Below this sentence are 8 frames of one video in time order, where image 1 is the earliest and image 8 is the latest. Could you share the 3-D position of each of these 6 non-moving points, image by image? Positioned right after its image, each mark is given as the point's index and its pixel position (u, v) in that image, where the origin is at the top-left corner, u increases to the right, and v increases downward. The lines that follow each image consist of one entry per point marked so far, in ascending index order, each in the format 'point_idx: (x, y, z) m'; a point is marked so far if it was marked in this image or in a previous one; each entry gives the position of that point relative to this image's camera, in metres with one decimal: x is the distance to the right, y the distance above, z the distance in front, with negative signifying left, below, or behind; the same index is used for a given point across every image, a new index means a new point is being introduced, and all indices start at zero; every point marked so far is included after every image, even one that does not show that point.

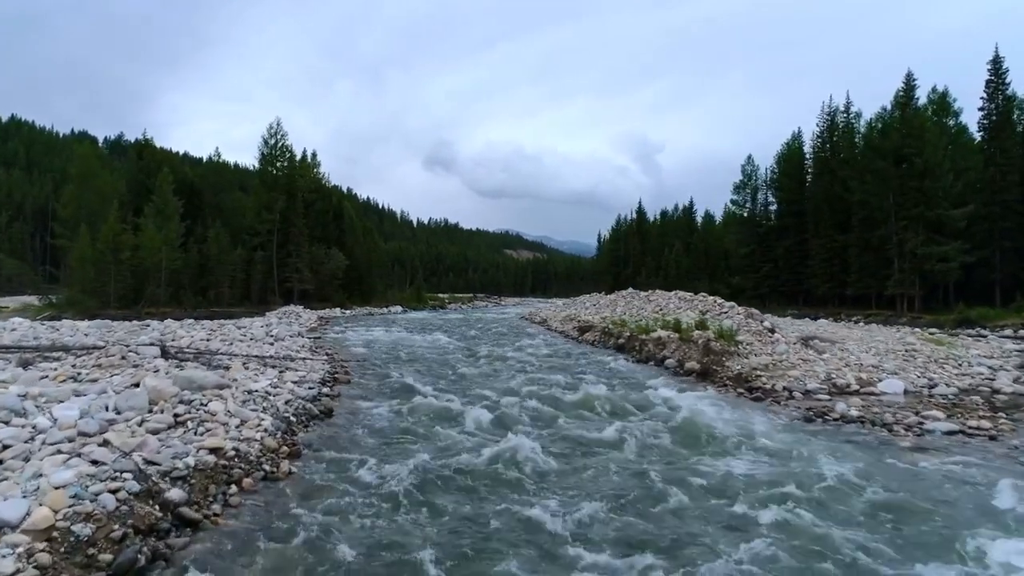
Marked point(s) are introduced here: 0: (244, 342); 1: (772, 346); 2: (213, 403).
0: (-9.2, -1.9, +19.6) m
1: (+7.1, -1.6, +15.6) m
2: (-4.3, -1.7, +8.3) m
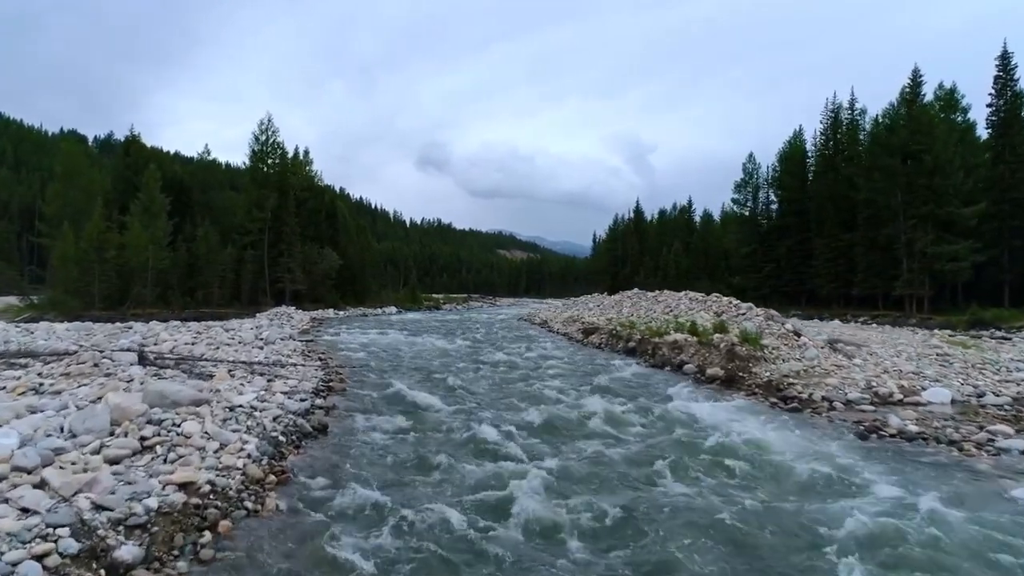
0: (-9.0, -1.9, +18.4) m
1: (+7.3, -1.6, +14.5) m
2: (-4.0, -1.7, +7.1) m
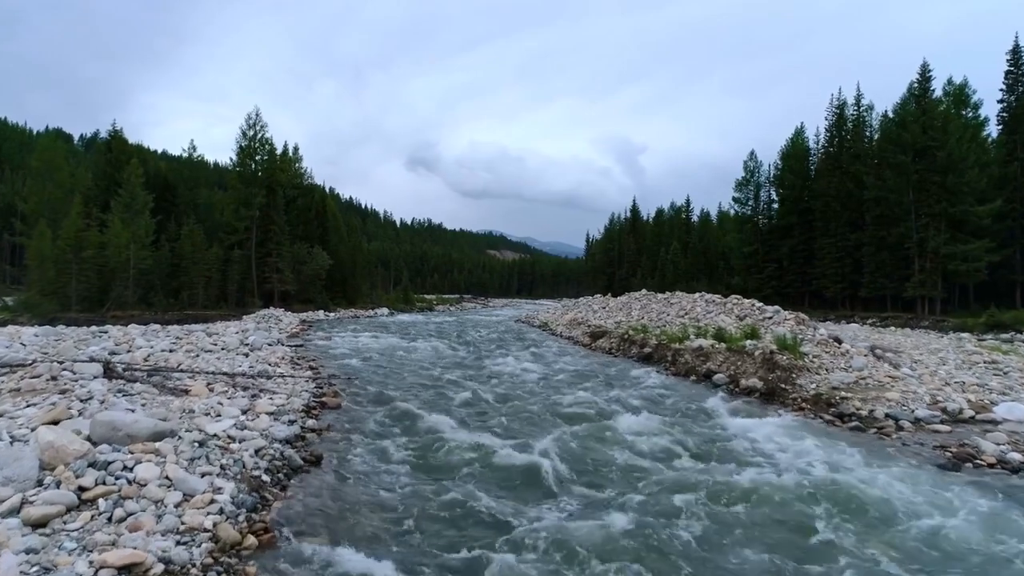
0: (-8.7, -1.9, +16.7) m
1: (+7.6, -1.7, +13.1) m
2: (-3.6, -1.7, +5.5) m
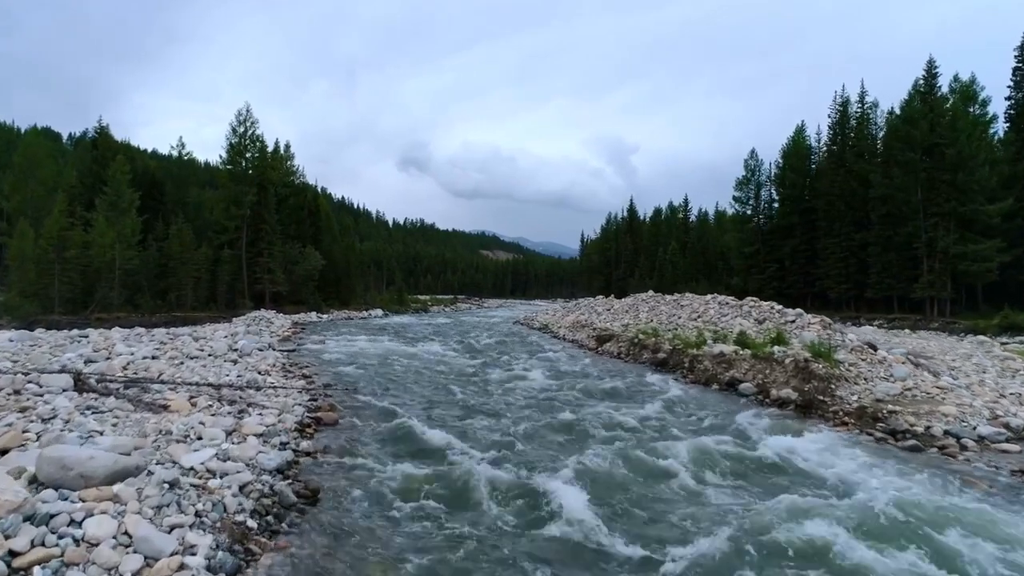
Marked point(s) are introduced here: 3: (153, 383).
0: (-8.5, -2.0, +15.6) m
1: (+7.9, -1.7, +12.2) m
2: (-3.2, -1.8, +4.4) m
3: (-7.3, -1.9, +11.6) m
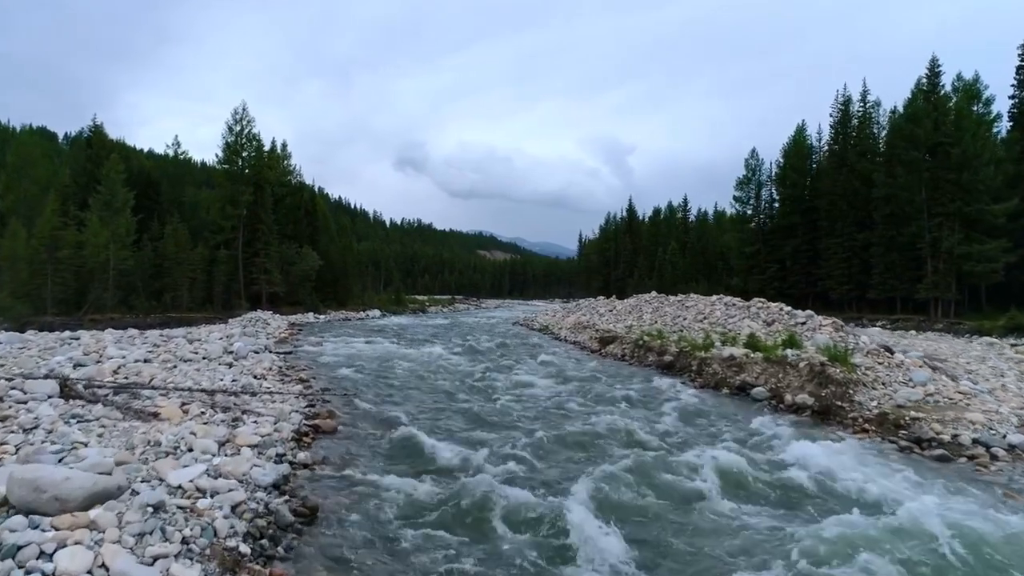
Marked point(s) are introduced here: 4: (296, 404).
0: (-8.4, -2.0, +15.1) m
1: (+8.0, -1.7, +11.7) m
2: (-3.1, -1.8, +4.0) m
3: (-7.1, -2.0, +11.1) m
4: (-4.1, -2.2, +10.8) m
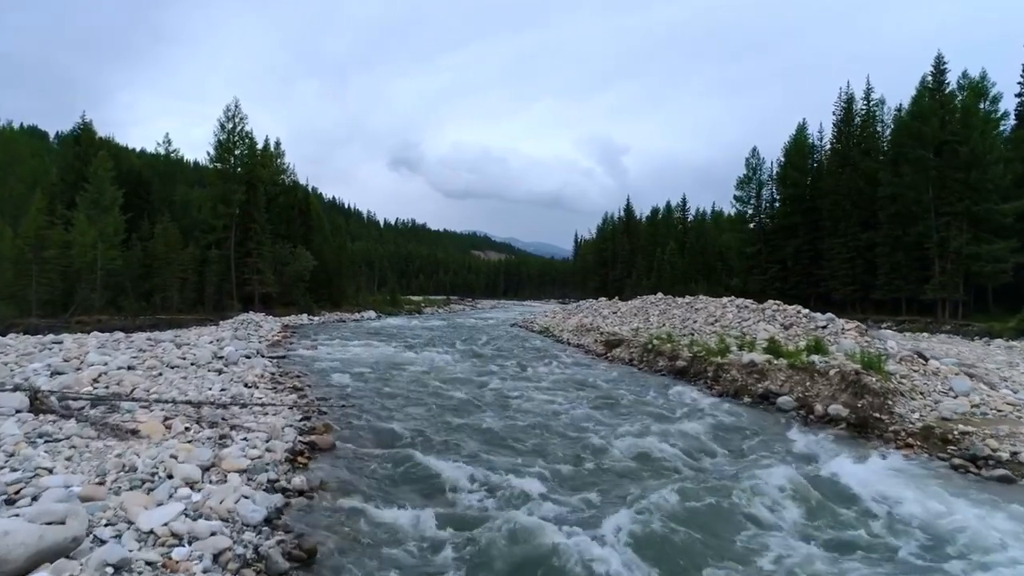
0: (-8.2, -2.1, +14.2) m
1: (+8.2, -1.8, +11.0) m
2: (-2.8, -1.8, +3.1) m
3: (-6.9, -2.0, +10.2) m
4: (-3.8, -2.2, +9.9) m
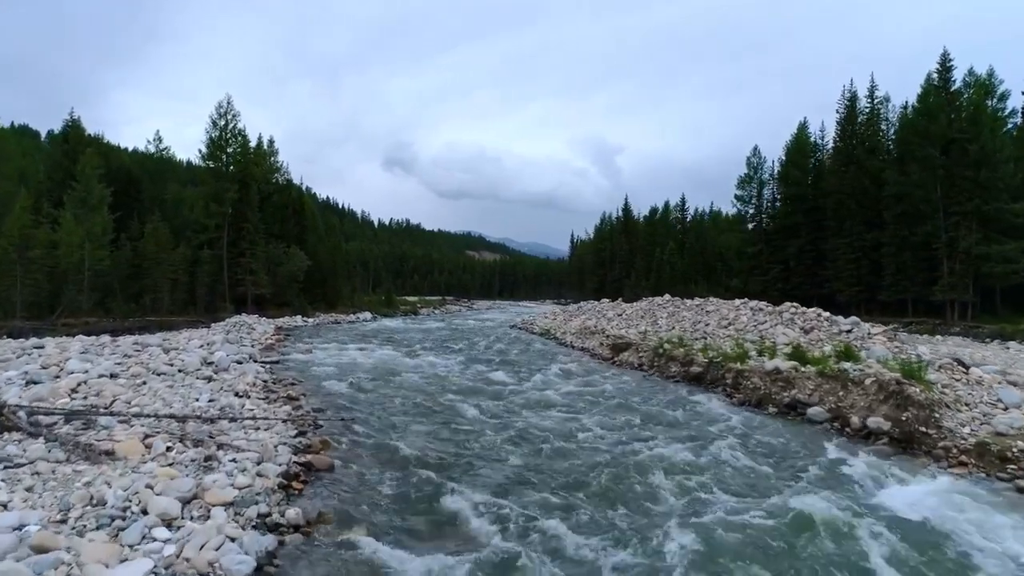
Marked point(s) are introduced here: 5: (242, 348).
0: (-8.0, -2.1, +13.2) m
1: (+8.4, -1.9, +10.2) m
2: (-2.5, -1.9, +2.2) m
3: (-6.7, -2.1, +9.3) m
4: (-3.6, -2.3, +9.0) m
5: (-9.3, -2.1, +19.8) m
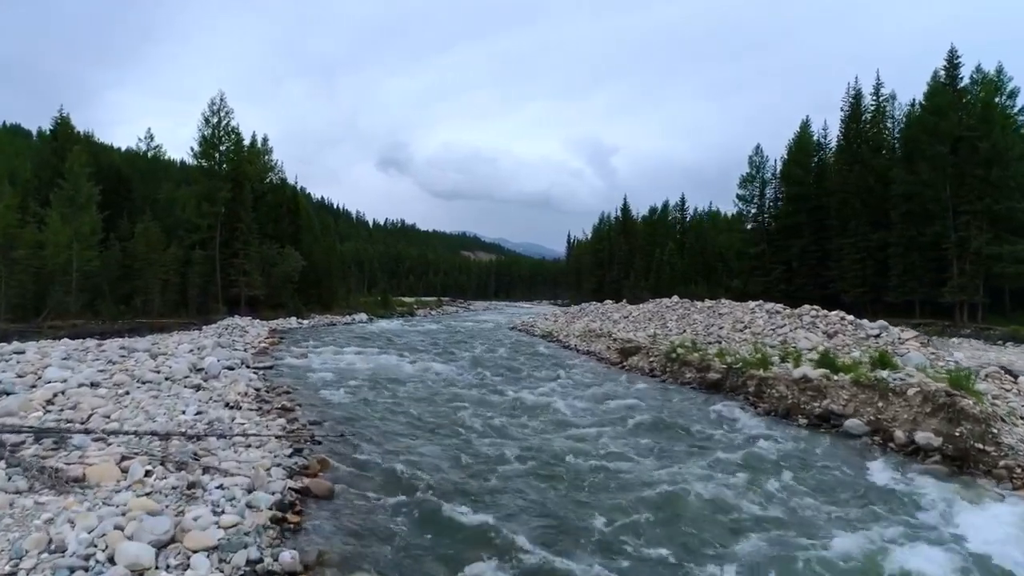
0: (-7.8, -2.2, +12.3) m
1: (+8.7, -1.9, +9.4) m
2: (-2.1, -2.0, +1.4) m
3: (-6.4, -2.1, +8.4) m
4: (-3.3, -2.3, +8.2) m
5: (-9.1, -2.2, +18.9) m
